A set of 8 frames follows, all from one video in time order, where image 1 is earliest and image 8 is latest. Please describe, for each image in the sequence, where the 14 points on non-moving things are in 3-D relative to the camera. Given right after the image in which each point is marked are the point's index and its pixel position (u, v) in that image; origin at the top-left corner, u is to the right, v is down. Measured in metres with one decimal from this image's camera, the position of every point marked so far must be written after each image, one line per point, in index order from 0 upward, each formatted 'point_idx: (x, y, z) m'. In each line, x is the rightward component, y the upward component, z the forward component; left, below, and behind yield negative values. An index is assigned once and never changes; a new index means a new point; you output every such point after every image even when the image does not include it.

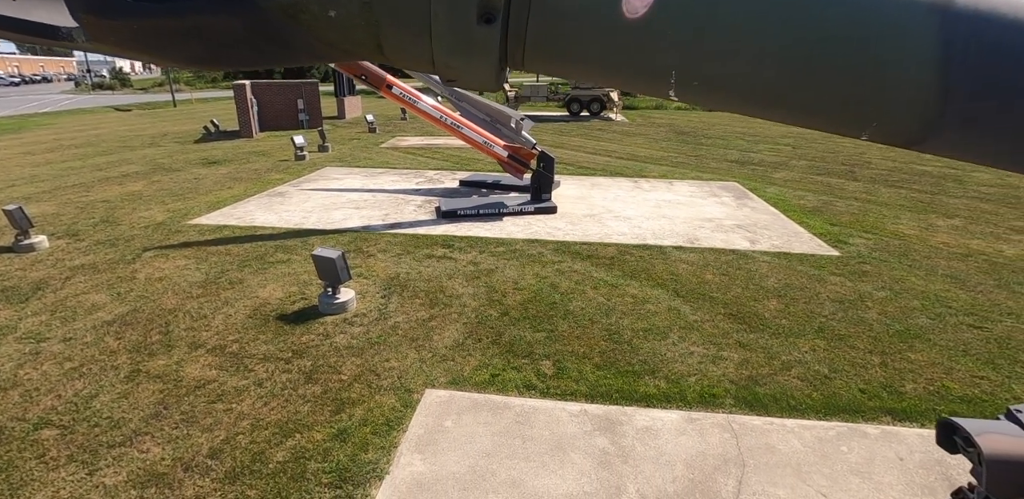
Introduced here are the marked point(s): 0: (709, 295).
0: (+2.6, -0.6, +6.3) m
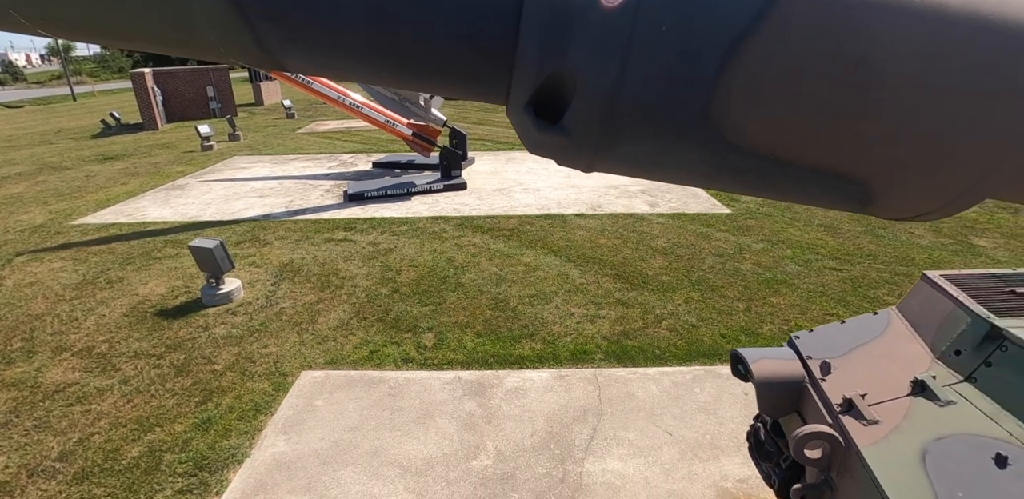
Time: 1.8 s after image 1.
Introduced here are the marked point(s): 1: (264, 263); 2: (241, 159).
0: (+1.2, -0.1, +6.5) m
1: (-3.6, -0.2, +6.9) m
2: (-7.0, +2.3, +12.1) m
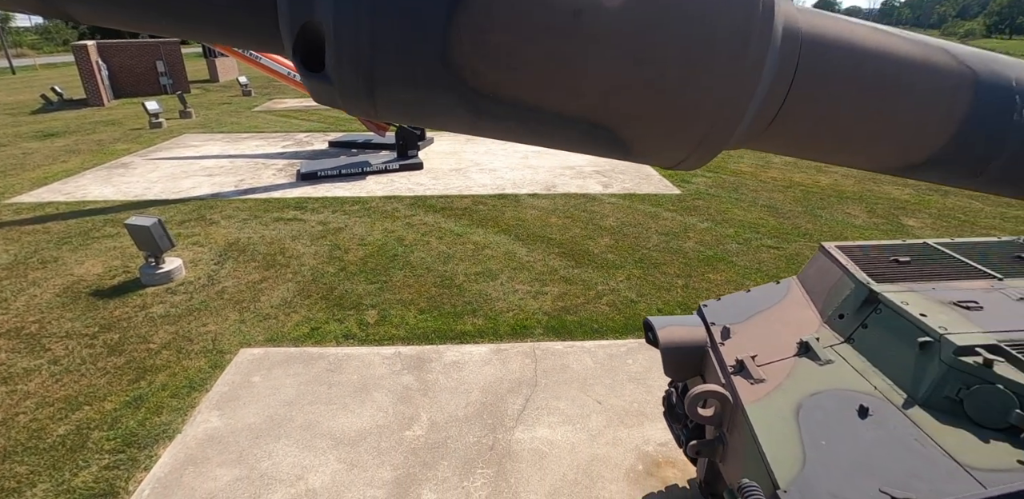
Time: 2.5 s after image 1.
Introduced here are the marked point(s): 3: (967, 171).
0: (+0.5, +0.2, +6.6) m
1: (-4.3, +0.1, +6.7) m
2: (-7.9, +2.8, +11.7) m
3: (+0.8, +0.2, +0.9) m
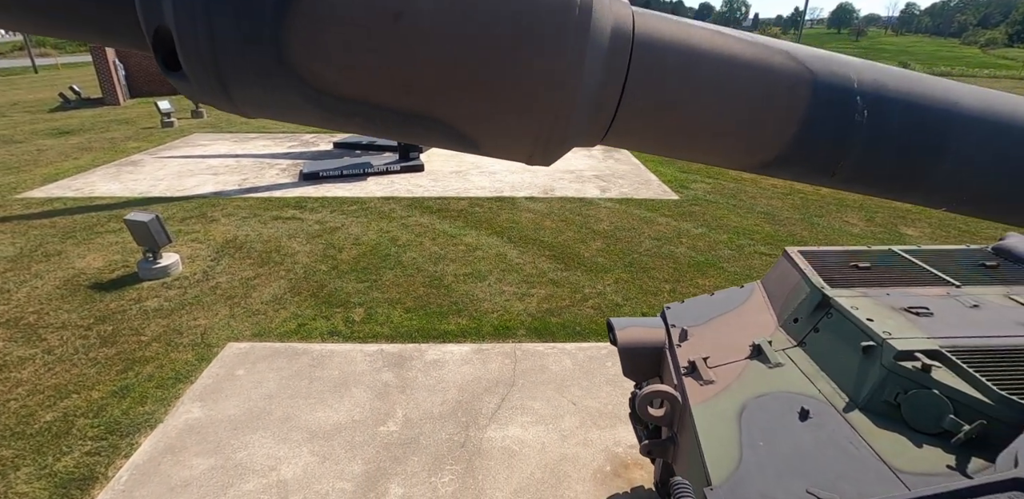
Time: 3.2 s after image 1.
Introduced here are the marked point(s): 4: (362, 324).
0: (+0.4, +0.1, +6.6) m
1: (-4.4, +0.1, +6.9) m
2: (-7.9, +2.8, +12.0) m
3: (+0.6, +0.2, +0.9) m
4: (-1.6, -0.8, +4.9) m
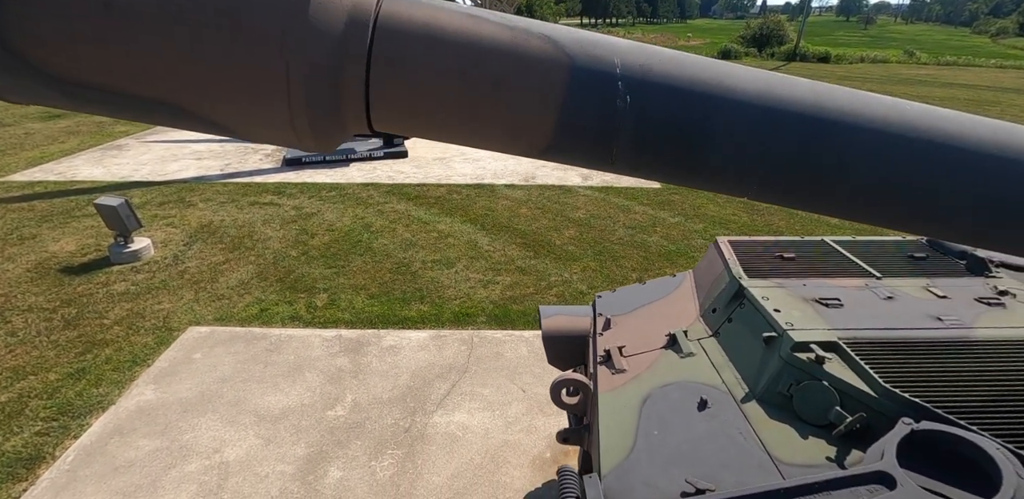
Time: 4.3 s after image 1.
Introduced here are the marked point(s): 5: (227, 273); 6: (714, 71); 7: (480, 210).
0: (0.0, +0.3, +6.6) m
1: (-4.8, +0.4, +6.9) m
2: (-8.2, +3.2, +11.9) m
3: (+0.2, +0.2, +0.9) m
4: (-2.0, -0.6, +4.9) m
5: (-3.4, -0.3, +5.6) m
6: (+0.4, +0.3, +0.9) m
7: (-0.5, +0.6, +7.1) m
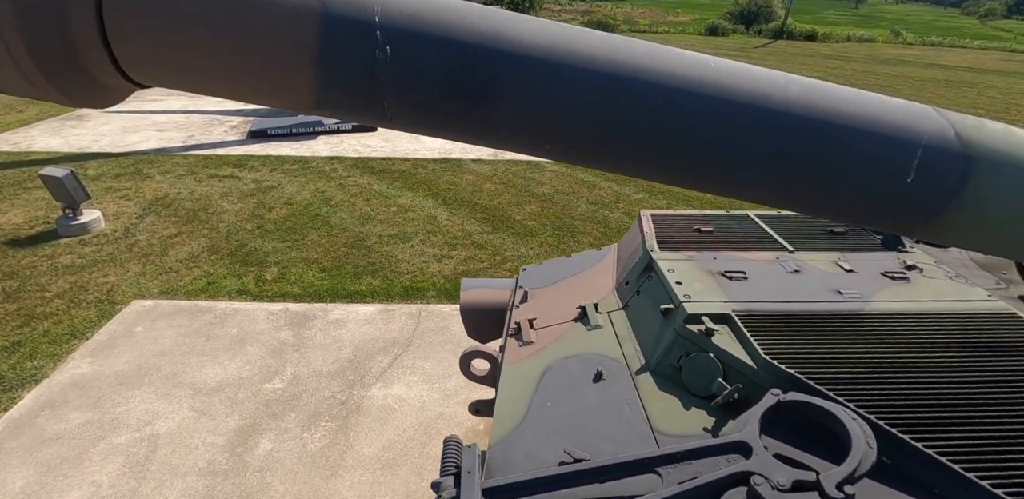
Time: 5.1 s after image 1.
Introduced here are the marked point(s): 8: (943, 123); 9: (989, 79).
0: (-0.5, +0.6, +6.5) m
1: (-5.3, +0.8, +6.7) m
2: (-8.8, +3.9, +11.6) m
3: (-0.2, +0.3, +0.8) m
4: (-2.5, -0.4, +4.9) m
5: (-3.9, 0.0, +5.5) m
6: (0.0, +0.4, +0.8) m
7: (-1.0, +1.0, +7.1) m
8: (+0.9, +0.3, +0.9) m
9: (+17.1, +6.1, +17.0) m
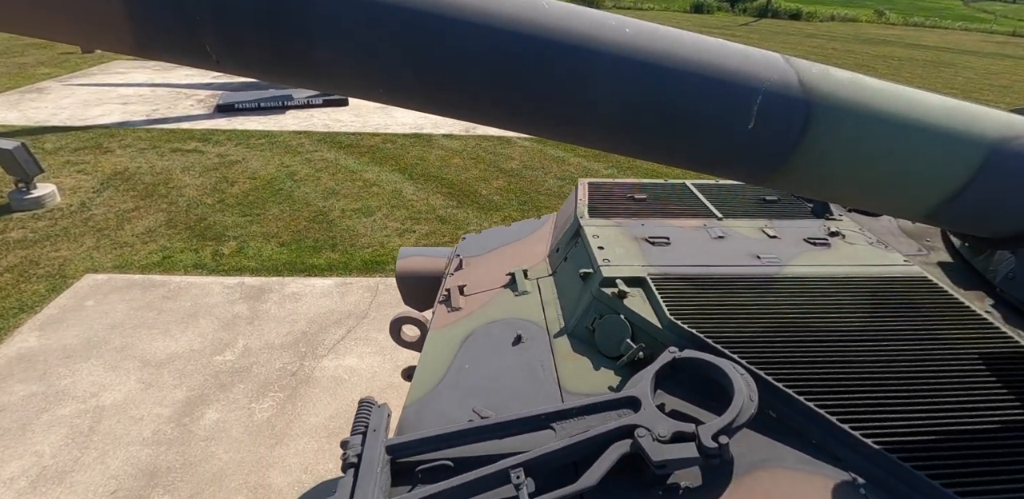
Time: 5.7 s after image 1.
0: (-1.0, +1.0, +6.5) m
1: (-5.8, +1.1, +6.5) m
2: (-9.4, +4.4, +11.2) m
3: (-0.6, +0.4, +0.8) m
4: (-2.9, -0.1, +4.8) m
5: (-4.3, +0.3, +5.4) m
6: (-0.3, +0.5, +0.8) m
7: (-1.5, +1.3, +7.0) m
8: (+0.5, +0.4, +0.9) m
9: (+16.4, +6.9, +17.1) m
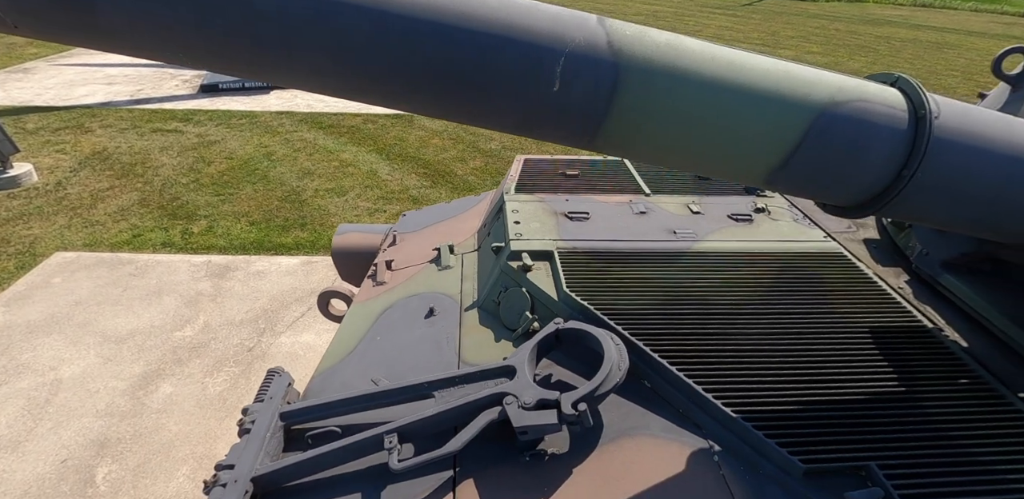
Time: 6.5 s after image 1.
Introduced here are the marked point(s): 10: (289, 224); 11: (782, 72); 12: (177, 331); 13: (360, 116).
0: (-1.3, +1.2, +6.5) m
1: (-6.1, +1.4, +6.6) m
2: (-9.6, +4.8, +11.1) m
3: (-0.9, +0.4, +0.8) m
4: (-3.2, +0.1, +4.8) m
5: (-4.6, +0.6, +5.4) m
6: (-0.7, +0.6, +0.8) m
7: (-1.8, +1.6, +6.9) m
8: (+0.2, +0.4, +0.9) m
9: (+16.2, +7.4, +16.7) m
10: (-2.4, +0.3, +5.0) m
11: (+0.6, +0.4, +1.0) m
12: (-2.7, -0.7, +3.8) m
13: (-2.5, +2.2, +7.8) m
